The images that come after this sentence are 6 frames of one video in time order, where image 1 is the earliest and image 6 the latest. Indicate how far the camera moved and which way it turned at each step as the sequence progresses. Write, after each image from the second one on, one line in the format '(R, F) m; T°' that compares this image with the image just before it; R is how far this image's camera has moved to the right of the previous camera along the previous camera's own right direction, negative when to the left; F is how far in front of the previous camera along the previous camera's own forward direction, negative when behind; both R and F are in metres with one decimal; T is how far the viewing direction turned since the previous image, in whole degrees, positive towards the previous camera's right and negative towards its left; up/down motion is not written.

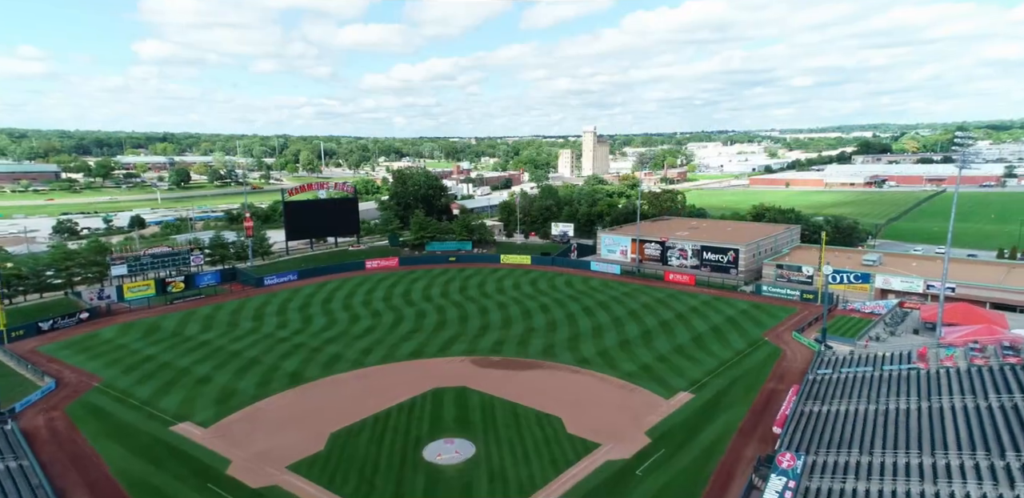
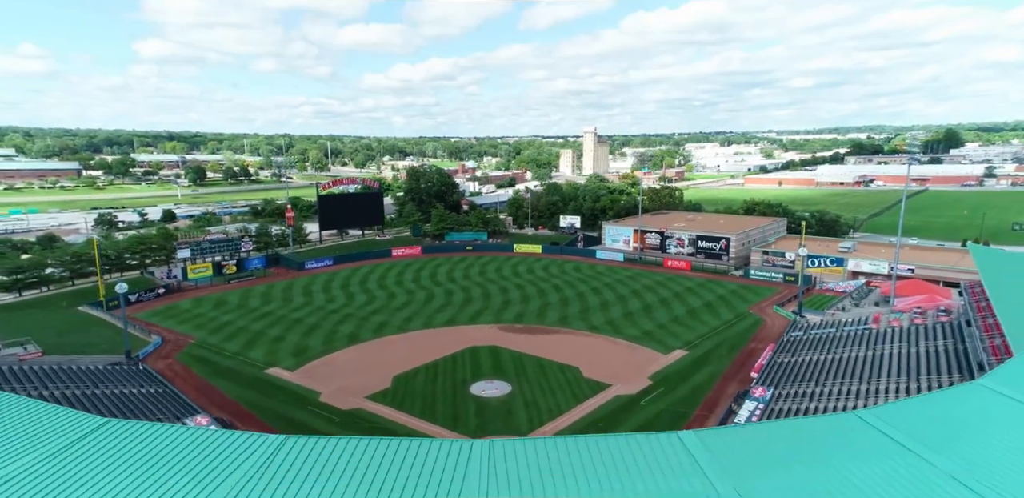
(-2.0, -6.7) m; 0°
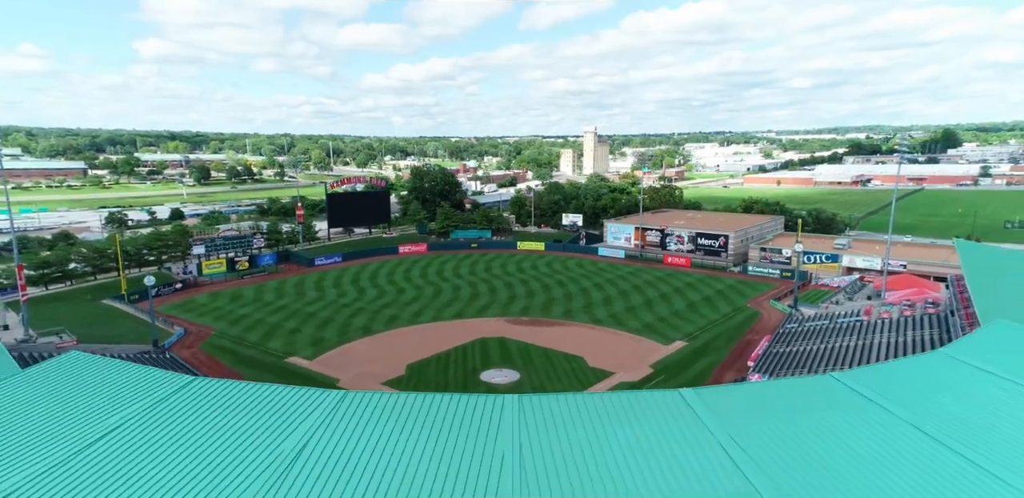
(-0.6, -1.7) m; 0°
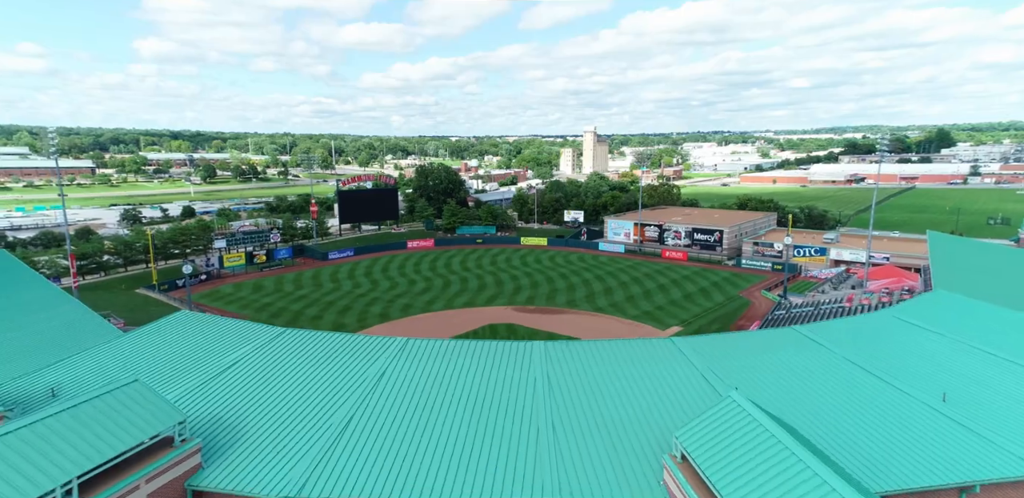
(-0.8, -3.1) m; 0°
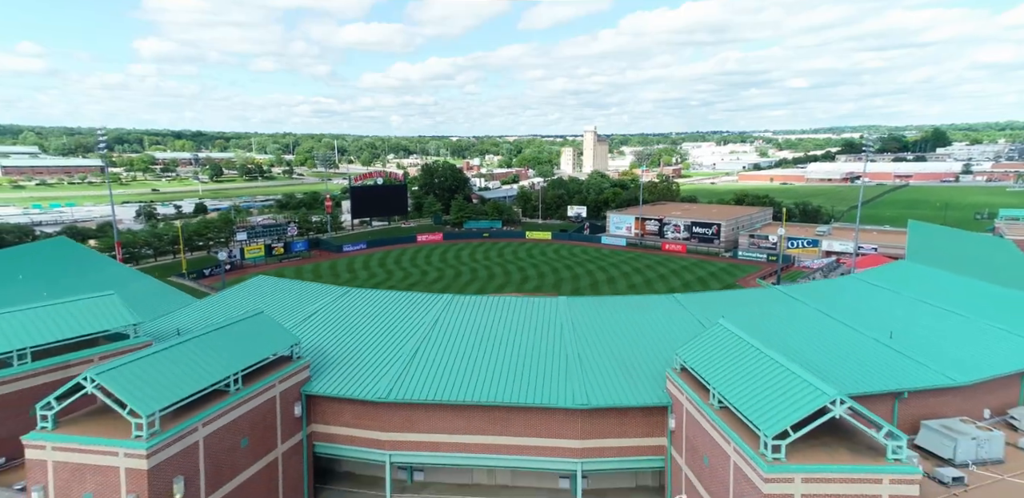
(-1.0, -3.1) m; 0°
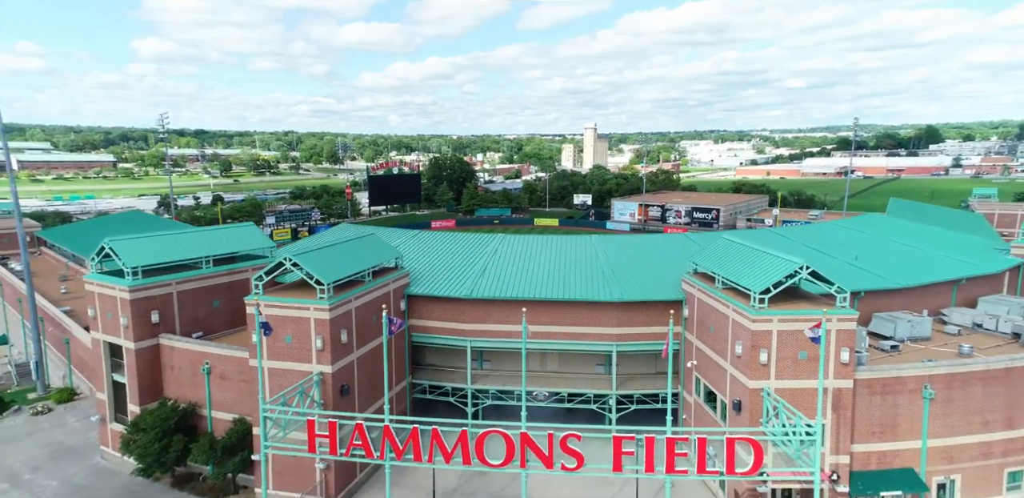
(-1.8, -4.3) m; 0°
